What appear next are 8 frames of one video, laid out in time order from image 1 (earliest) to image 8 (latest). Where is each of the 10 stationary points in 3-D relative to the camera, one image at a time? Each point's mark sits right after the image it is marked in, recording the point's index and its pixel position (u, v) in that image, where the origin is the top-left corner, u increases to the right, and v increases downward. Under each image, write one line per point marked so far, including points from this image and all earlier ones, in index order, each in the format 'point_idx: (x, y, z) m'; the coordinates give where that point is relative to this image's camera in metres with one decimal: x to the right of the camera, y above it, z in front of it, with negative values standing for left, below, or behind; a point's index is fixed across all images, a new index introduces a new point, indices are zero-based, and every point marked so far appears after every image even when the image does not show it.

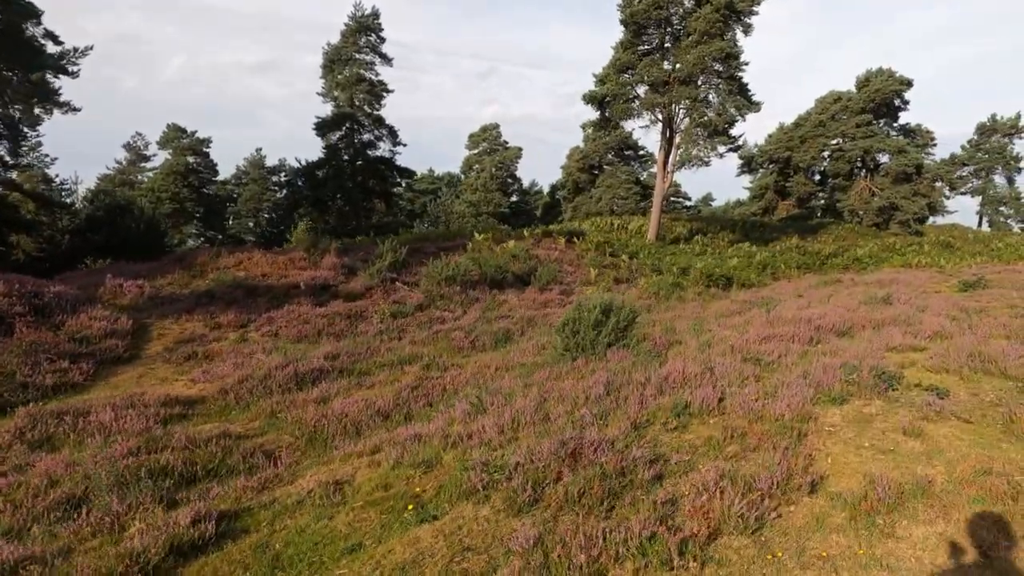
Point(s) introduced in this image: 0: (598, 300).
0: (+1.3, -0.2, +9.6) m
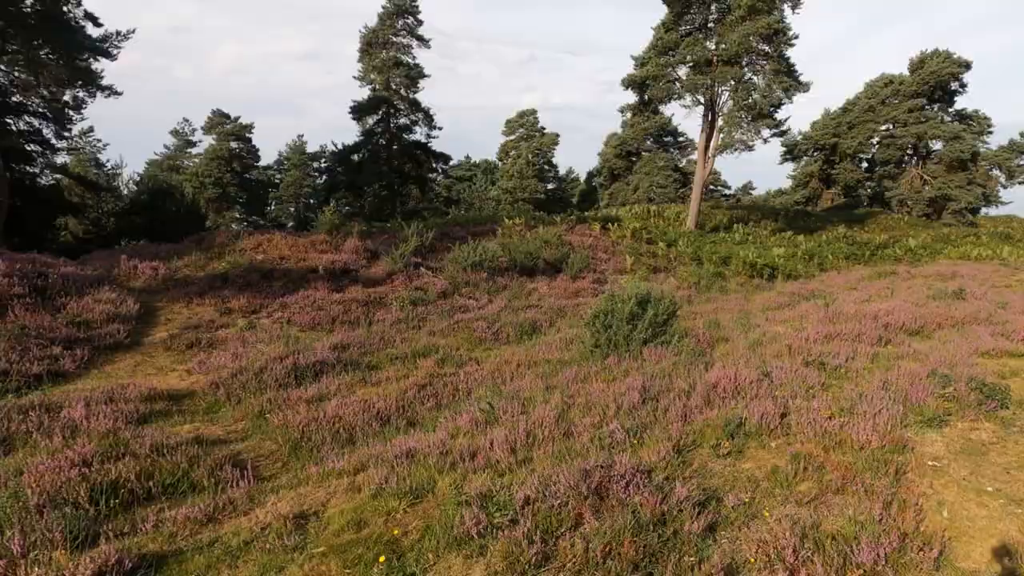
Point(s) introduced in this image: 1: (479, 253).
0: (+1.7, 0.0, +8.6) m
1: (-0.9, +0.9, +16.5) m
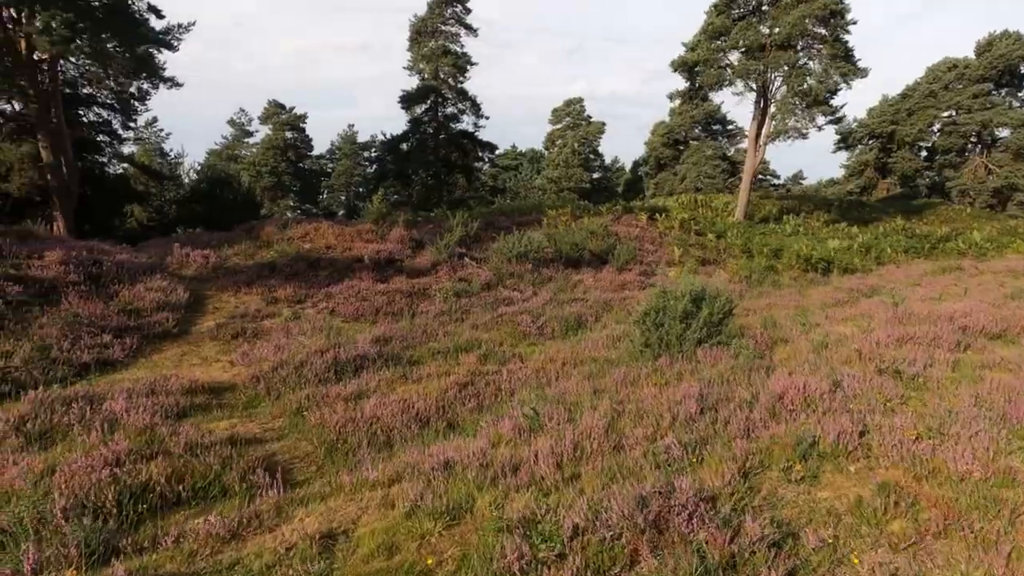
0: (+2.3, 0.0, +8.1) m
1: (+0.3, +1.1, +16.2) m
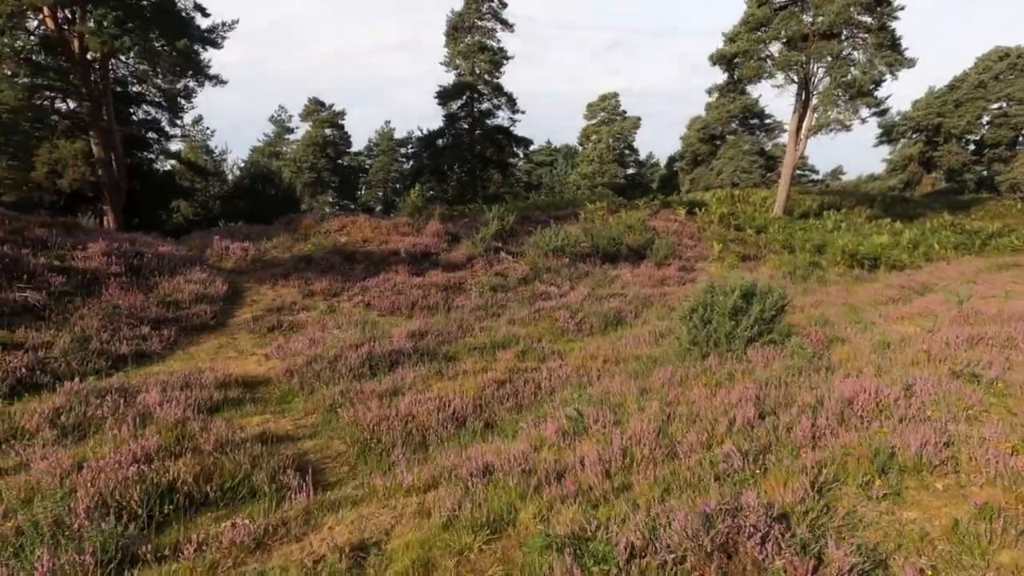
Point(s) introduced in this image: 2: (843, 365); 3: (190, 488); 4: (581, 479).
0: (+2.8, +0.1, +7.7) m
1: (+1.2, +1.3, +15.8) m
2: (+3.2, -0.8, +6.2) m
3: (-2.1, -1.3, +4.0) m
4: (+0.4, -1.1, +3.7) m
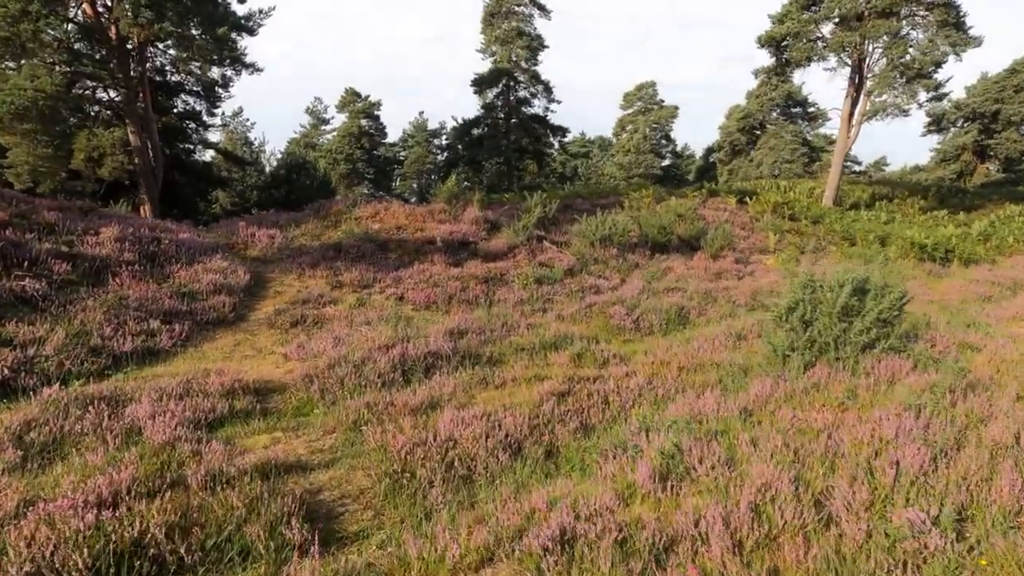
0: (+3.3, +0.1, +6.3) m
1: (+2.2, +1.4, +14.6) m
2: (+3.7, -0.7, +4.8) m
3: (-1.7, -1.2, +3.0) m
4: (+0.8, -1.1, +2.5) m
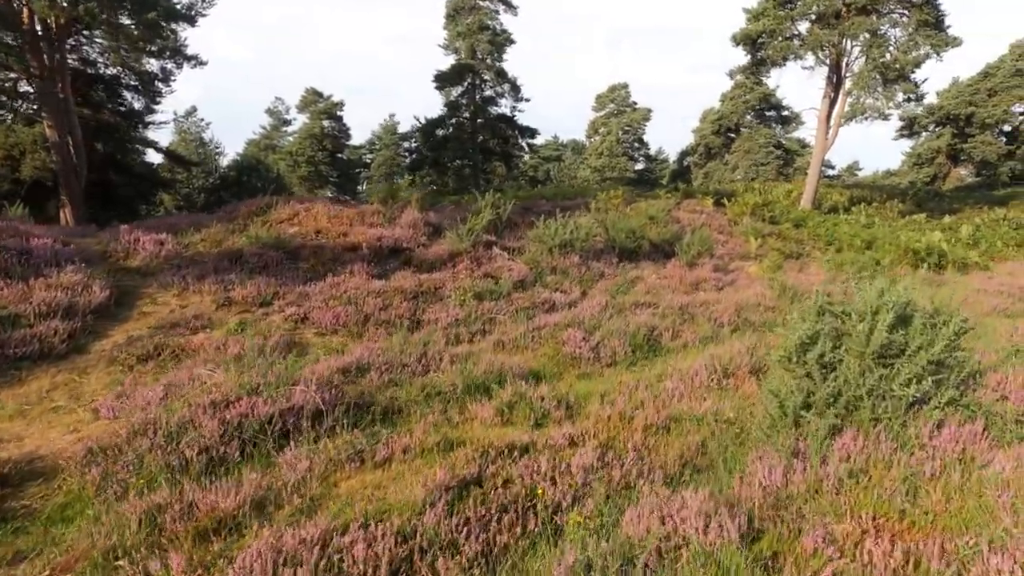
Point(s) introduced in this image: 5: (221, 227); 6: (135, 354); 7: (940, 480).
0: (+2.6, -0.1, +4.5) m
1: (+1.2, +1.2, +12.7) m
2: (+3.0, -0.9, +3.0) m
3: (-2.3, -1.4, +1.0) m
4: (+0.2, -1.2, +0.6) m
5: (-5.1, +1.0, +11.0) m
6: (-3.9, -0.7, +6.5) m
7: (+2.2, -1.0, +3.2) m
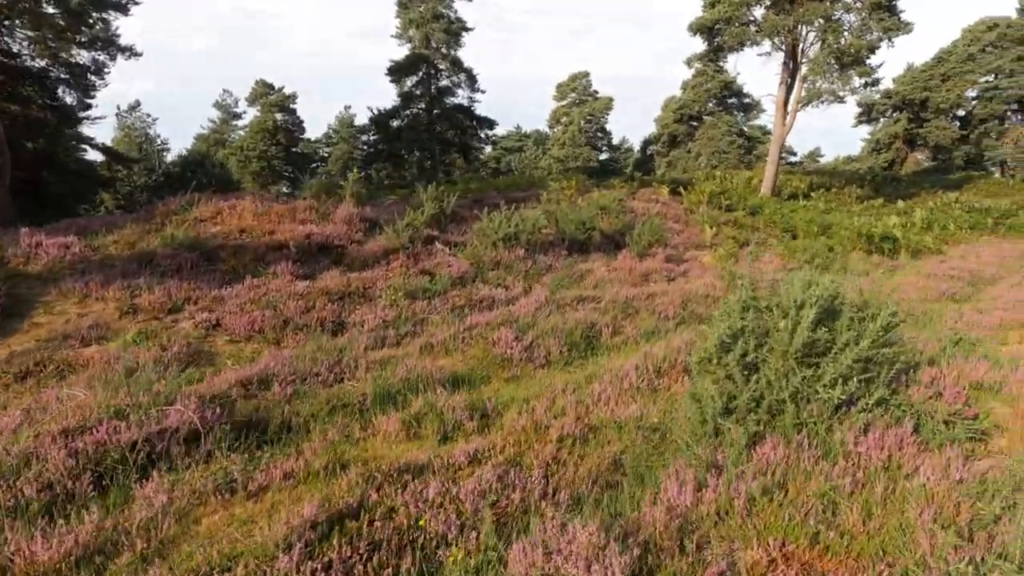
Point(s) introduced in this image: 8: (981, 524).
0: (+1.9, 0.0, +4.2) m
1: (+0.1, +1.3, +12.3) m
2: (+2.5, -0.8, +2.7) m
3: (-2.7, -1.5, +0.4) m
4: (-0.3, -1.3, +0.1) m
5: (-6.1, +1.0, +10.3) m
6: (-4.6, -0.8, +5.8) m
7: (+1.6, -0.9, +2.9) m
8: (+1.9, -0.9, +2.5) m
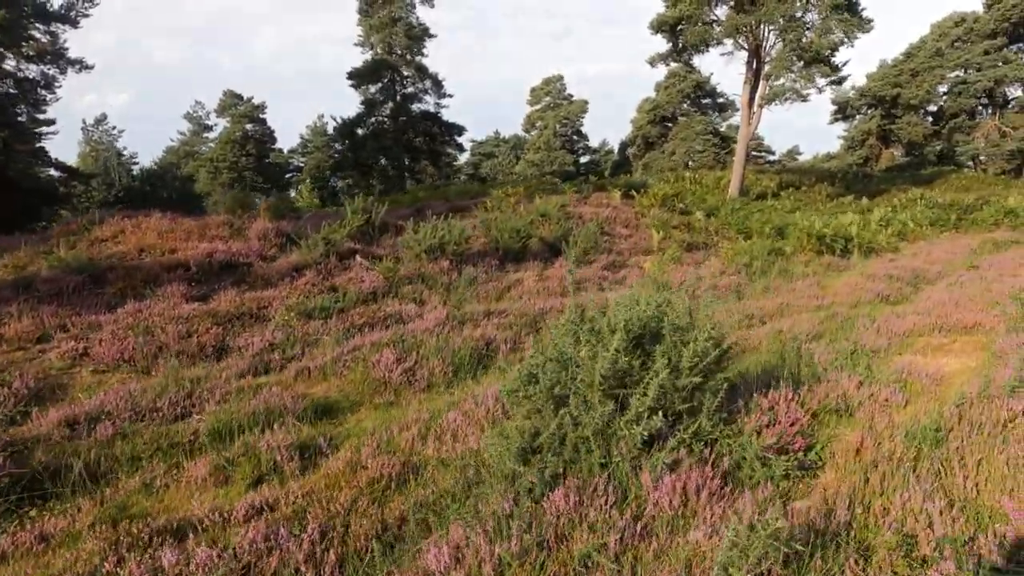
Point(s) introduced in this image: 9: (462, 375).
0: (+0.7, -0.1, +3.8) m
1: (-1.3, +1.0, +11.9) m
2: (+1.3, -0.9, +2.4) m
3: (-3.8, -1.7, 0.0) m
4: (-1.4, -1.5, -0.3) m
5: (-7.4, +0.6, +9.9) m
6: (-5.8, -1.1, +5.4) m
7: (+0.4, -1.1, +2.5) m
8: (+0.8, -1.0, +2.2) m
9: (-0.5, -0.9, +6.6) m
